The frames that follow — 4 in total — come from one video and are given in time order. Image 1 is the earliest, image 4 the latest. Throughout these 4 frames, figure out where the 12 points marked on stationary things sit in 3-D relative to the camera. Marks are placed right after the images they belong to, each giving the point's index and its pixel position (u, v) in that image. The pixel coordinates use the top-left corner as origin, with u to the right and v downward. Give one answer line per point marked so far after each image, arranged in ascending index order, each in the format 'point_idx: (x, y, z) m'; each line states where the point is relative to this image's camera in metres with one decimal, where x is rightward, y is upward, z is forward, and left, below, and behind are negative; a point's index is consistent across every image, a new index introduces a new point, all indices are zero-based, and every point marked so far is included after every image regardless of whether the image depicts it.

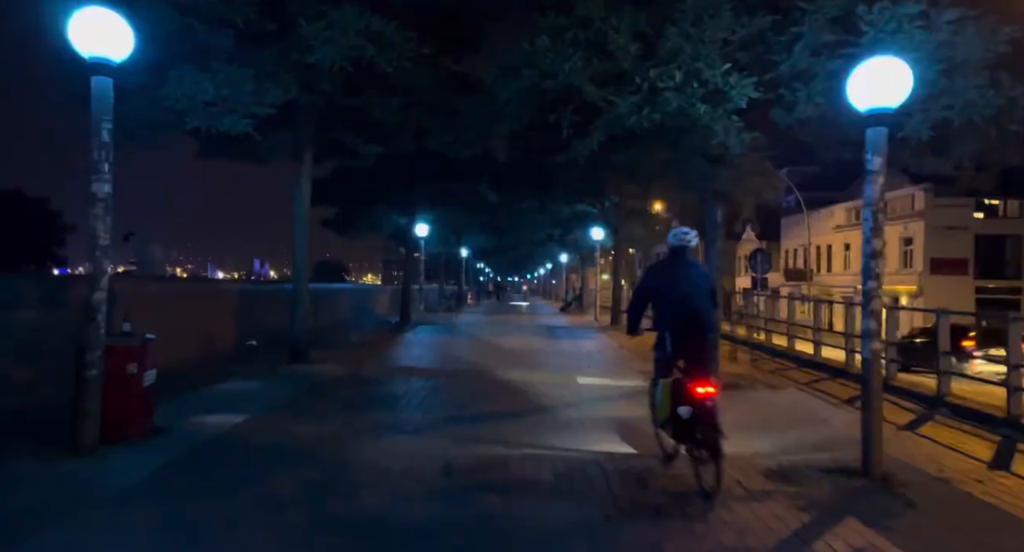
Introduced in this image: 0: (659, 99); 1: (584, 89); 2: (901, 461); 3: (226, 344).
0: (+2.1, +2.6, +8.9) m
1: (+1.1, +2.8, +9.2) m
2: (+4.6, -2.2, +7.2) m
3: (-7.5, -1.8, +15.9) m
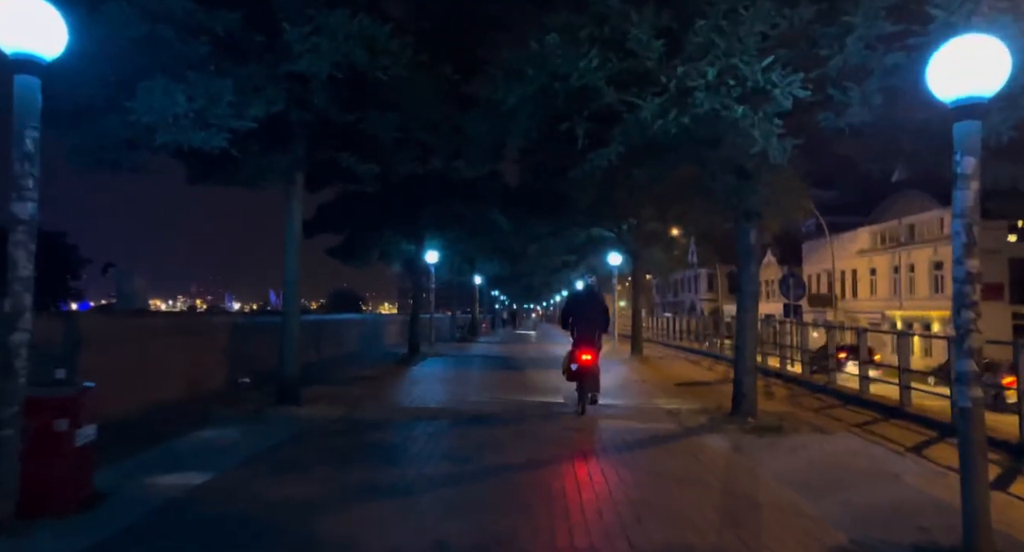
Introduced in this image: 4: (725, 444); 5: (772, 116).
0: (+2.2, +2.2, +7.7) m
1: (+1.2, +2.4, +8.1) m
2: (+4.7, -2.4, +5.8) m
3: (-7.2, -2.6, +14.7) m
4: (+3.4, -2.7, +9.8) m
5: (+3.3, +2.0, +7.7) m
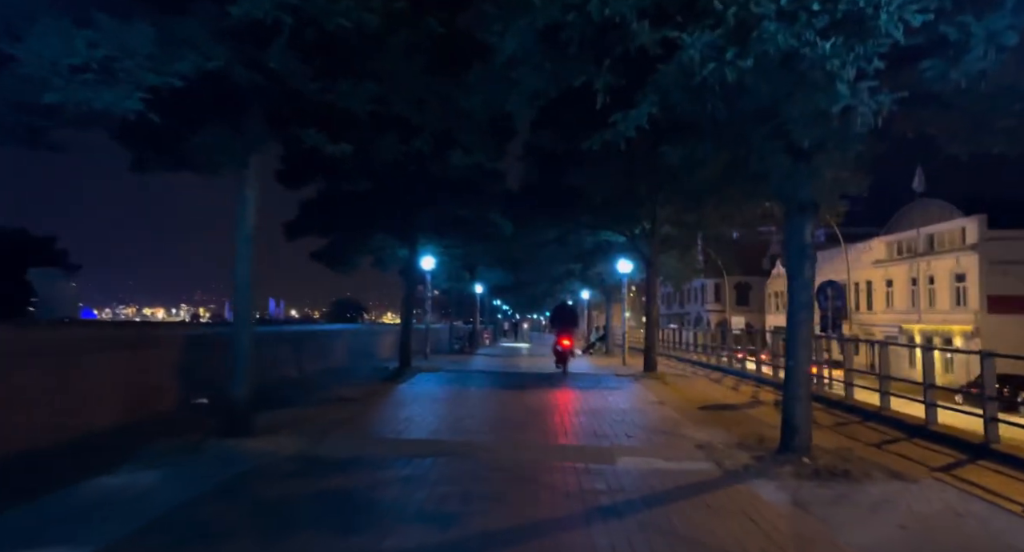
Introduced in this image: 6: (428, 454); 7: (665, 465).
0: (+2.2, +2.2, +5.7) m
1: (+1.1, +2.4, +6.0) m
2: (+4.6, -2.4, +3.6) m
3: (-7.2, -2.7, +12.6) m
4: (+3.4, -2.8, +7.7) m
5: (+3.3, +2.0, +5.7) m
6: (-1.3, -2.8, +9.6) m
7: (+2.3, -2.9, +9.3) m
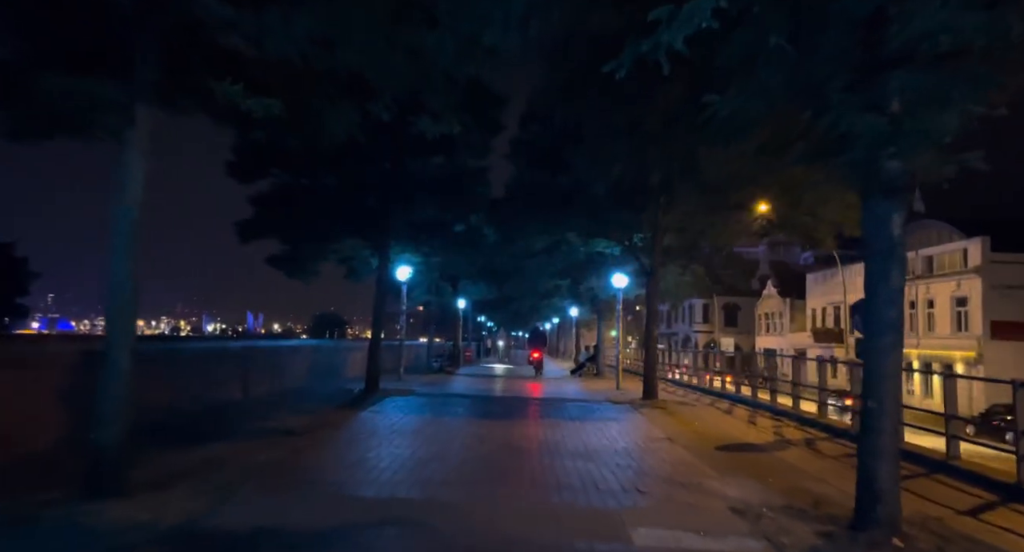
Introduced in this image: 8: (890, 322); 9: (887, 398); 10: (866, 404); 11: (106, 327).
0: (+2.1, +2.2, +3.2) m
1: (+1.0, +2.5, +3.5) m
2: (+4.5, -2.4, +1.1) m
3: (-7.6, -2.6, +9.8) m
4: (+3.1, -2.8, +5.1) m
5: (+3.2, +2.0, +3.2) m
6: (-1.6, -2.8, +6.9) m
7: (+2.0, -2.9, +6.7) m
8: (+4.2, -0.5, +6.8) m
9: (+4.1, -1.3, +6.8) m
10: (+4.0, -1.4, +6.9) m
11: (-4.9, -0.6, +7.6) m
